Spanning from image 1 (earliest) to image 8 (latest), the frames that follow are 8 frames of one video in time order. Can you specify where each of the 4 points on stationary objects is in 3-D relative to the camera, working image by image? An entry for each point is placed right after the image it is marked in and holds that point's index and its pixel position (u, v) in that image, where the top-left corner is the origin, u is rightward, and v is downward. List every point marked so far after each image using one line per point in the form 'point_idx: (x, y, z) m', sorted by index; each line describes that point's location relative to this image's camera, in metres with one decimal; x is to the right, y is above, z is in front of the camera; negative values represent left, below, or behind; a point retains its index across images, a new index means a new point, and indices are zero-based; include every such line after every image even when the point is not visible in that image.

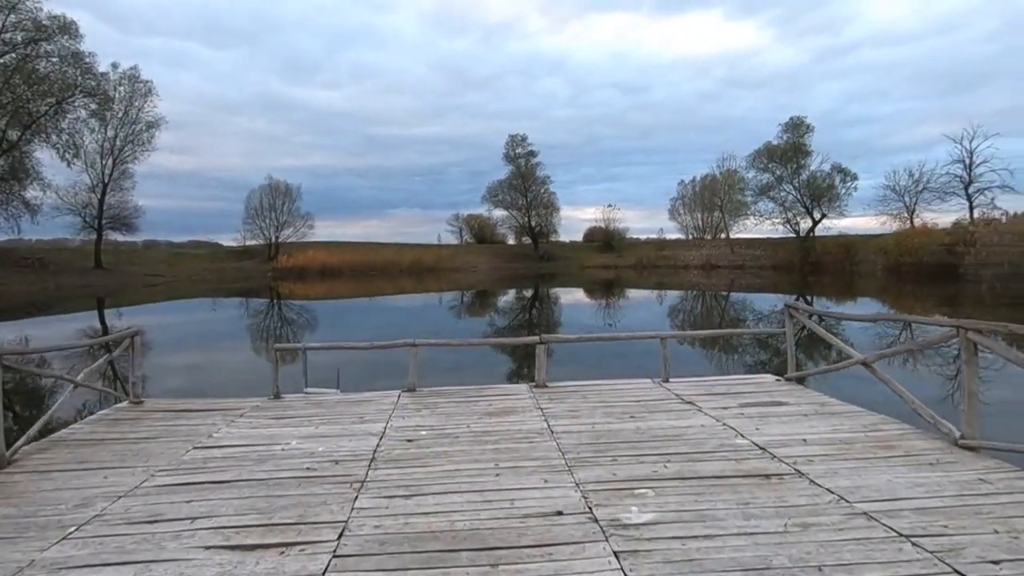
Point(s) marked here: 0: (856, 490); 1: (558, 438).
0: (+1.9, -1.1, +3.0) m
1: (+0.3, -1.1, +3.9) m
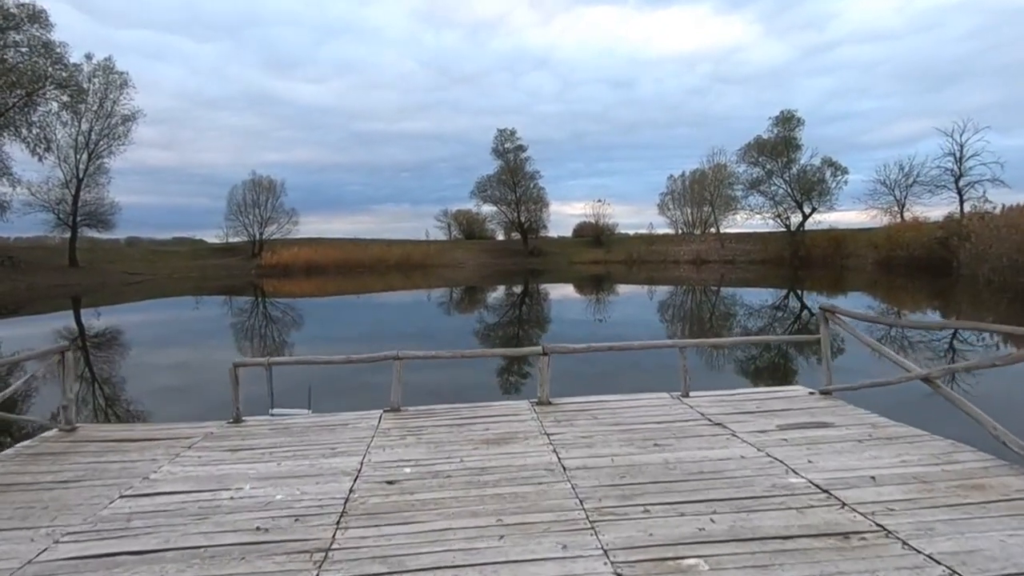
0: (+1.9, -1.1, +2.3) m
1: (+0.4, -1.1, +3.2) m
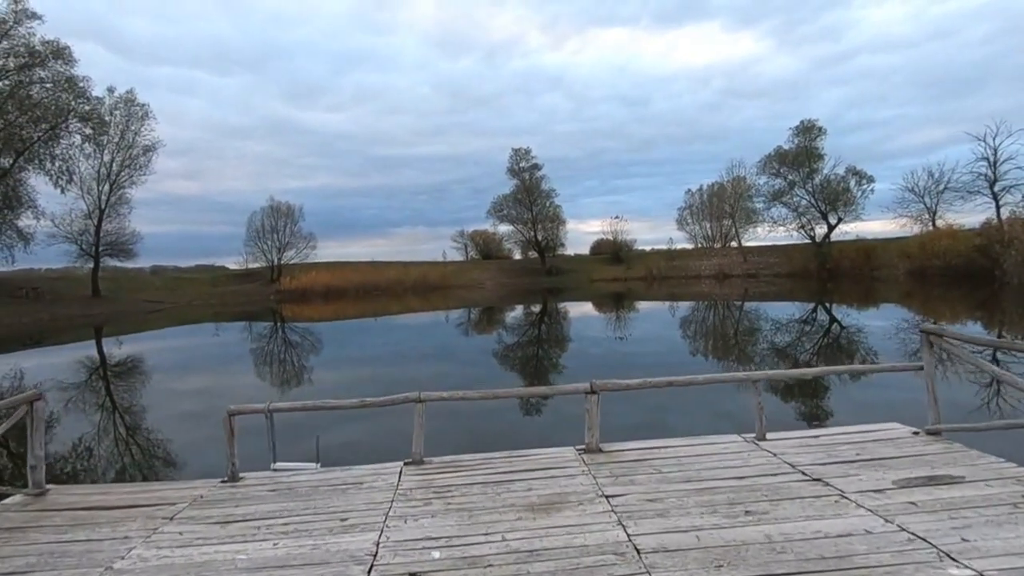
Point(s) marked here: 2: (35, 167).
0: (+2.2, -1.2, +1.5) m
1: (+0.6, -1.3, +2.4) m
2: (-16.5, +4.2, +18.6) m
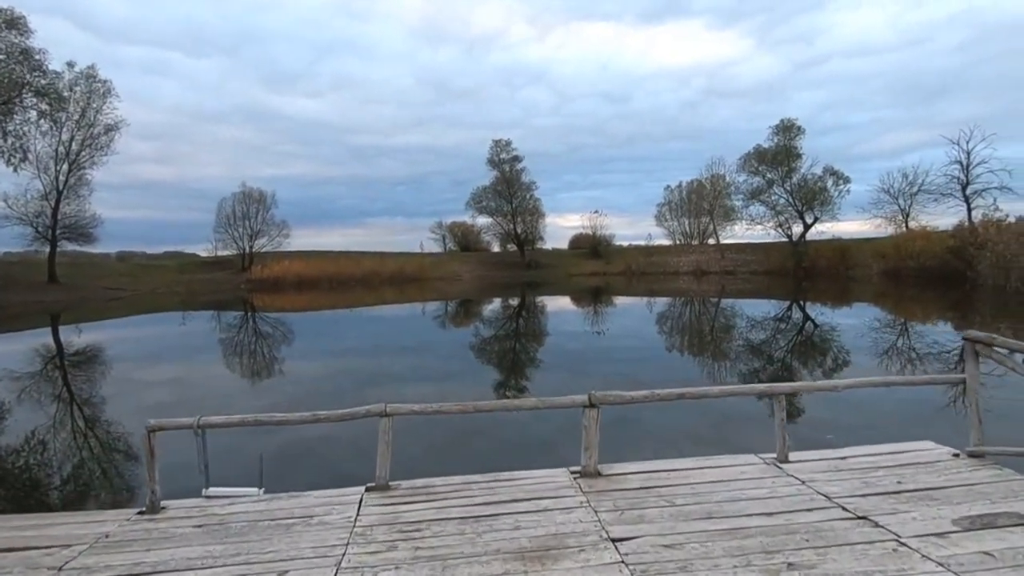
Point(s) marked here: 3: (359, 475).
0: (+2.2, -1.2, +0.9) m
1: (+0.6, -1.3, +1.8) m
2: (-17.0, +4.7, +17.2) m
3: (-1.7, -2.0, +5.8) m
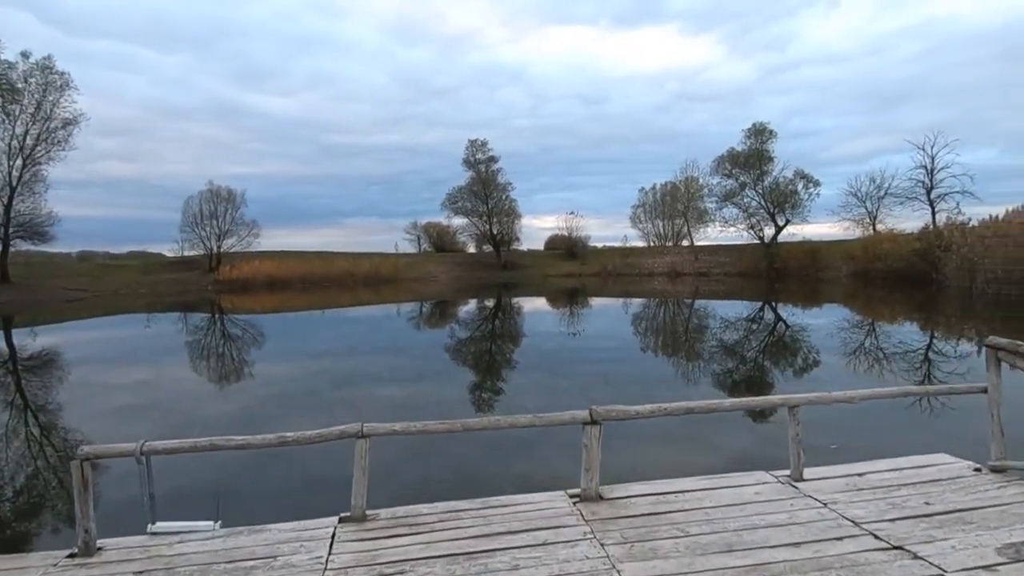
0: (+2.2, -1.3, +0.7) m
1: (+0.6, -1.3, +1.5) m
2: (-17.7, +4.6, +16.0) m
3: (-1.8, -2.0, +5.4) m
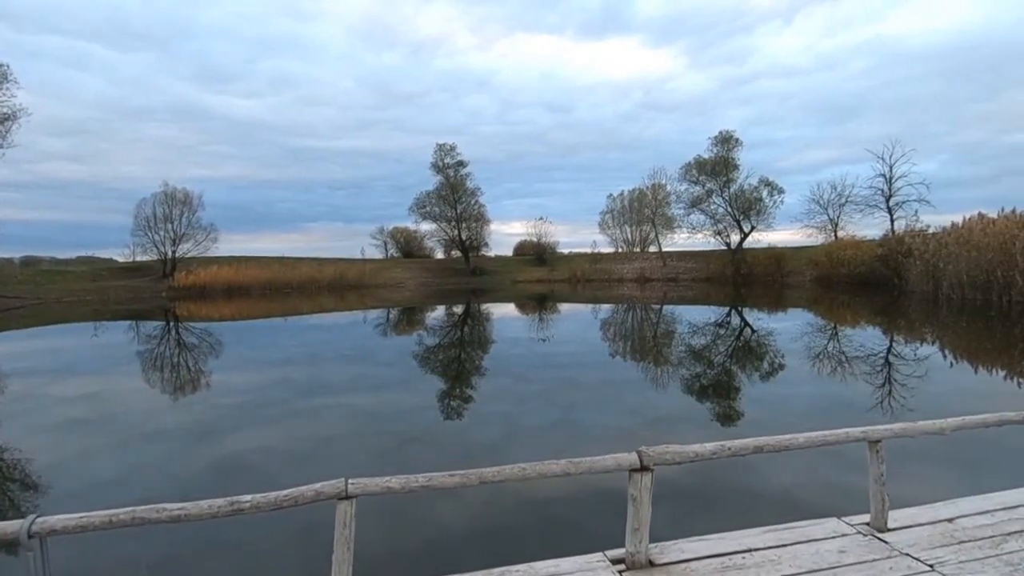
0: (+2.5, -1.3, +0.1) m
1: (+0.9, -1.3, +0.8) m
2: (-18.3, +4.4, +14.3) m
3: (-1.8, -2.1, +4.6) m
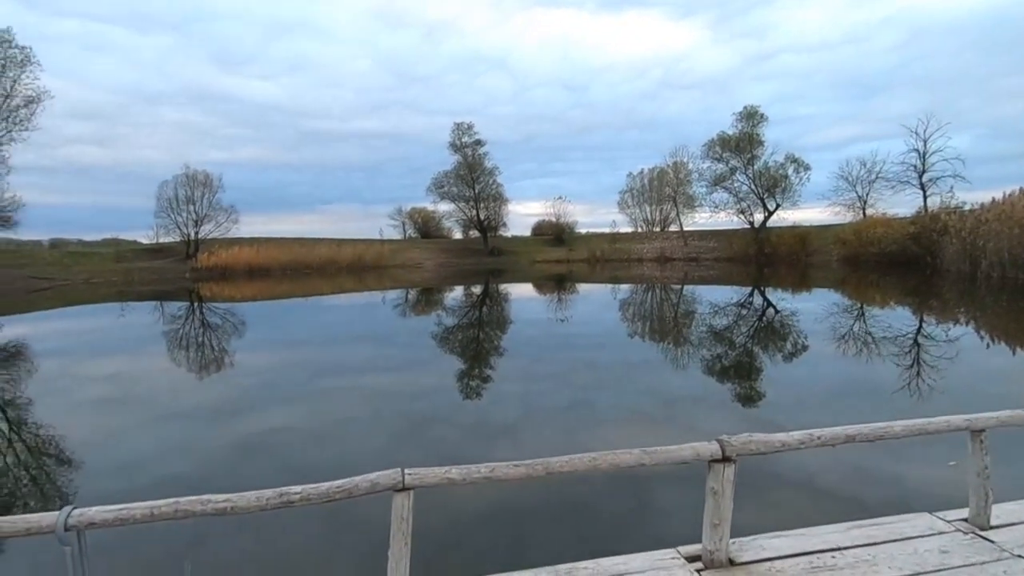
0: (+2.7, -1.2, -0.2) m
1: (+1.1, -1.2, +0.6) m
2: (-17.7, +4.9, +14.4) m
3: (-1.5, -1.9, +4.4) m
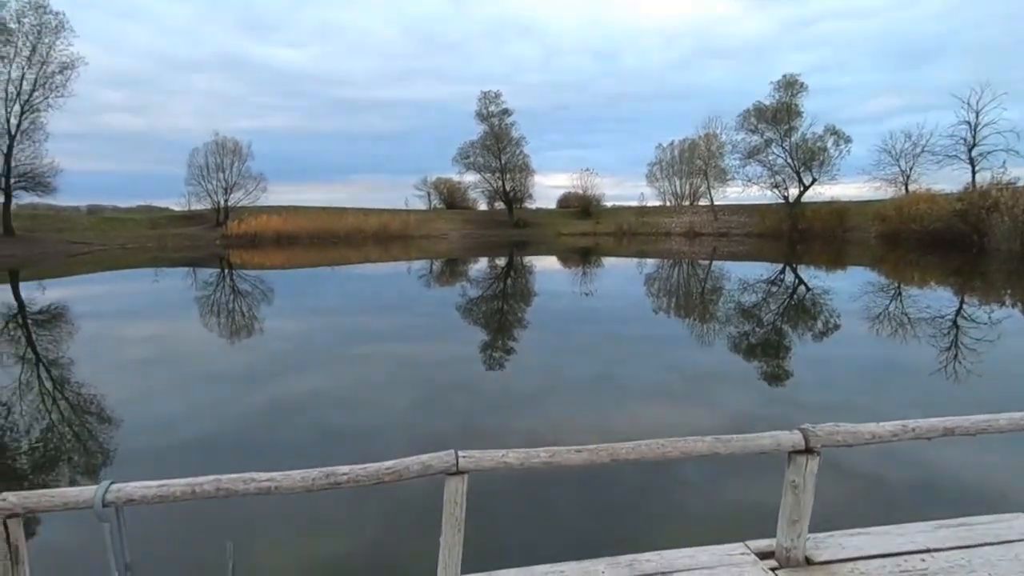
0: (+2.8, -1.3, -0.4) m
1: (+1.2, -1.2, +0.4) m
2: (-16.8, +6.0, +14.7) m
3: (-1.2, -1.6, +4.4) m
